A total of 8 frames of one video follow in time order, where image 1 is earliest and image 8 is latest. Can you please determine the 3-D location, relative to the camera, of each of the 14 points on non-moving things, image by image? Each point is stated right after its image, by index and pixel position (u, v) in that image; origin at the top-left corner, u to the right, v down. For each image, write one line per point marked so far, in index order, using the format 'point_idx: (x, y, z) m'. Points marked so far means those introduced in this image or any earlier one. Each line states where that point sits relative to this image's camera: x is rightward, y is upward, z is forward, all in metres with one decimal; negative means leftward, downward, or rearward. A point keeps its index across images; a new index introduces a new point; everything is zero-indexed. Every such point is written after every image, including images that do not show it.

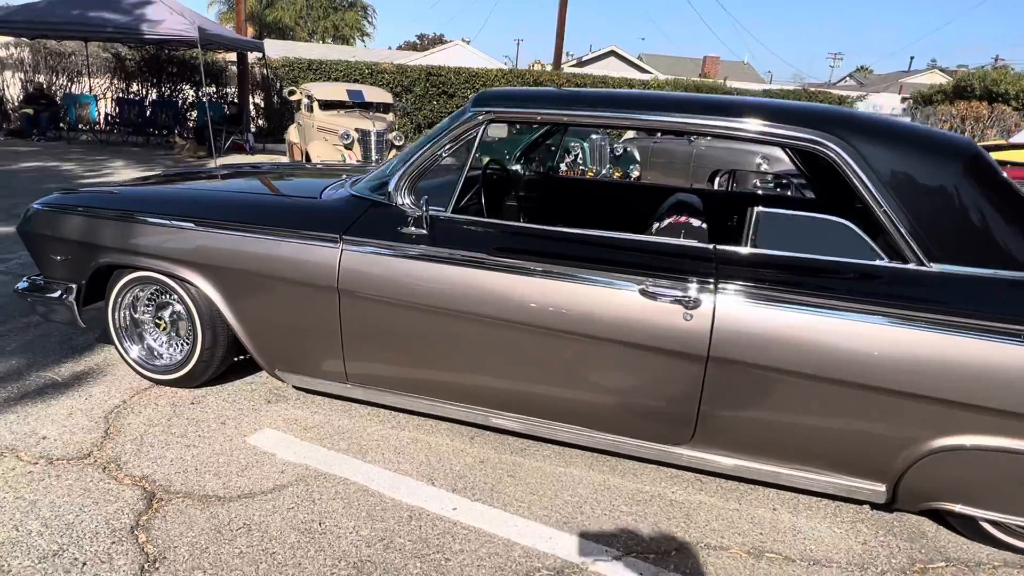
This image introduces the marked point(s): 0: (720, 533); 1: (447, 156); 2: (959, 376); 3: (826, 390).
0: (+0.7, -0.9, +2.3) m
1: (-0.3, +0.6, +2.8) m
2: (+1.4, -0.3, +2.1) m
3: (+1.1, -0.4, +2.3) m
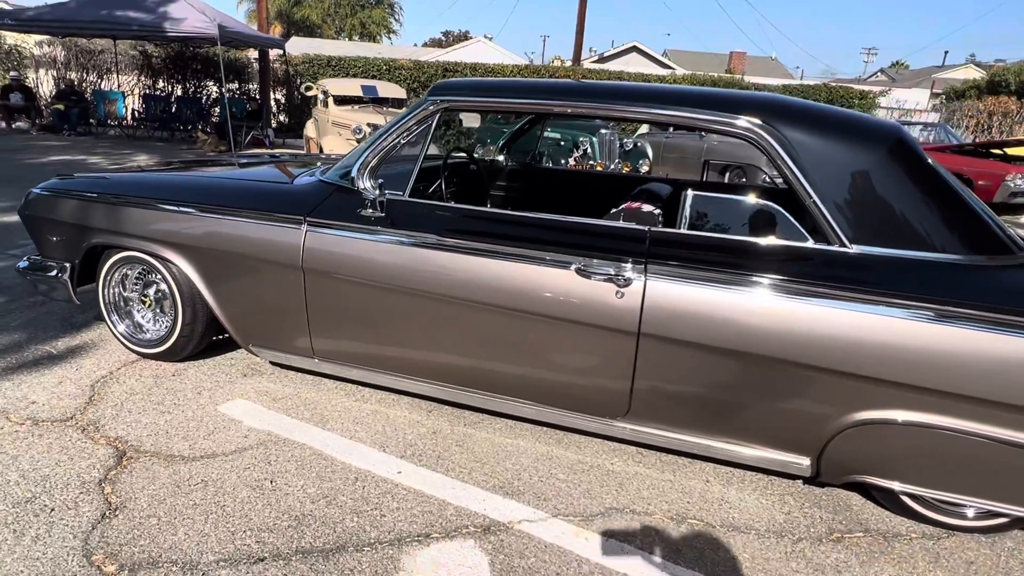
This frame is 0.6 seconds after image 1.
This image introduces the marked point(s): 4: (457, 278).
0: (+0.5, -0.8, +2.4) m
1: (-0.5, +0.7, +2.9) m
2: (+1.2, -0.2, +2.2) m
3: (+0.9, -0.3, +2.4) m
4: (-0.3, +0.1, +2.7) m
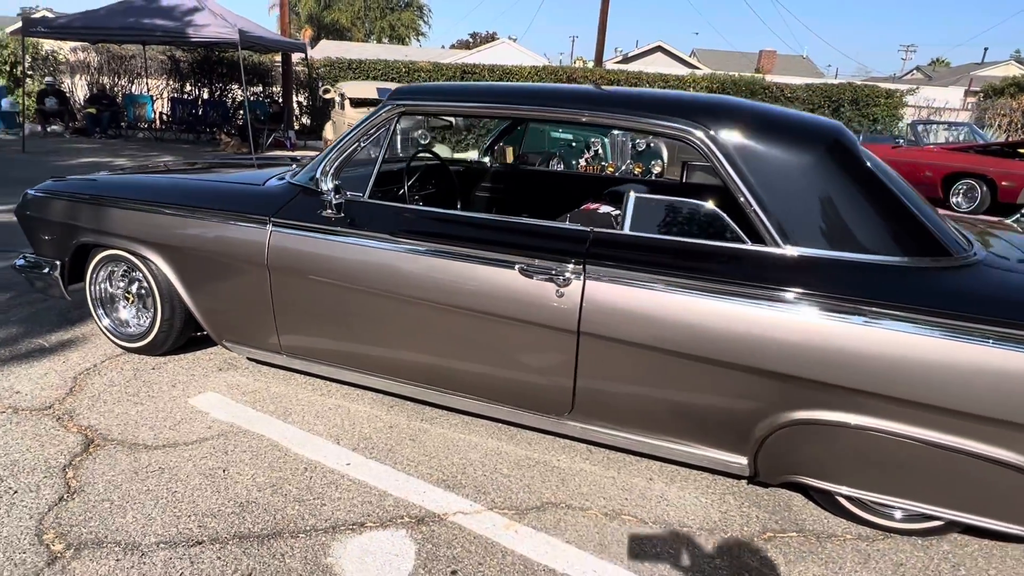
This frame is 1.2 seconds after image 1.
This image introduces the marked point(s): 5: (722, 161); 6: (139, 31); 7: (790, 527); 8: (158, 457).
0: (+0.3, -0.8, +2.4) m
1: (-0.7, +0.7, +3.0) m
2: (+1.0, -0.2, +2.2) m
3: (+0.6, -0.3, +2.4) m
4: (-0.5, +0.1, +2.8) m
5: (+0.8, +0.5, +2.4) m
6: (-7.7, +5.3, +13.0) m
7: (+1.0, -0.9, +2.3) m
8: (-1.4, -0.7, +2.5) m
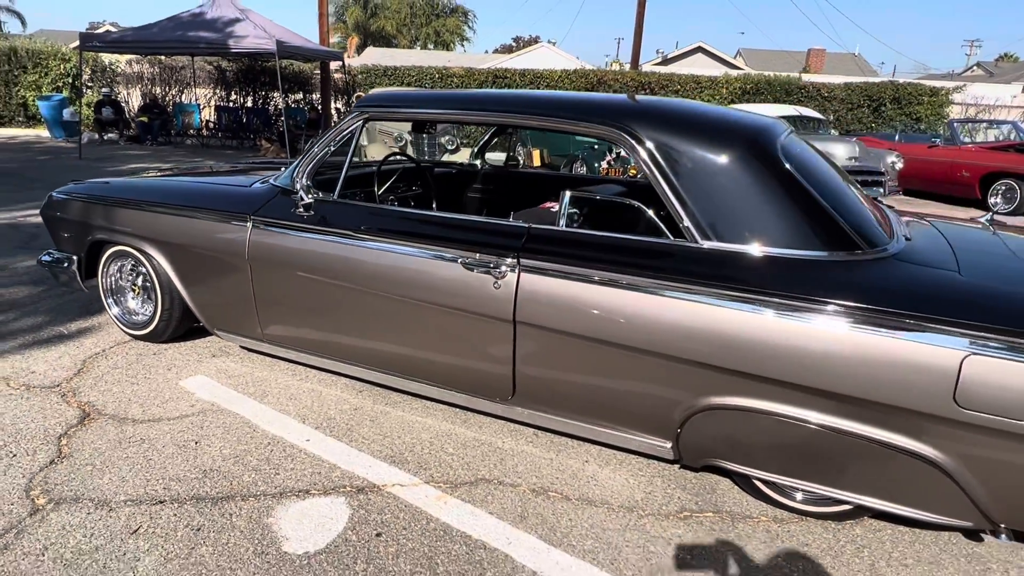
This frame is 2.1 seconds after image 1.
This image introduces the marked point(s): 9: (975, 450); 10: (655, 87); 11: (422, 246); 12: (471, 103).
0: (0.0, -0.8, +2.6) m
1: (-0.9, +0.7, +3.3) m
2: (+0.7, -0.2, +2.3) m
3: (+0.4, -0.3, +2.6) m
4: (-0.7, +0.1, +3.0) m
5: (+0.5, +0.5, +2.5) m
6: (-7.2, +5.3, +13.7) m
7: (+0.8, -0.8, +2.4) m
8: (-1.7, -0.6, +2.8) m
9: (+1.5, -0.5, +2.0) m
10: (+4.0, +5.6, +17.5) m
11: (-0.4, +0.2, +2.9) m
12: (-0.2, +0.9, +3.0) m
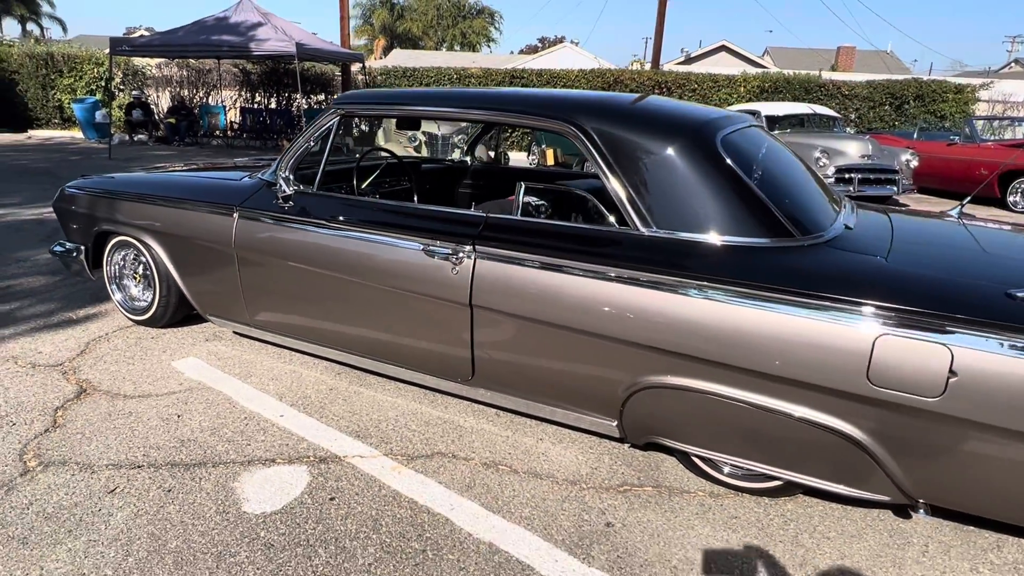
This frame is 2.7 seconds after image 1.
0: (-0.2, -0.7, +2.8) m
1: (-1.1, +0.8, +3.4) m
2: (+0.5, -0.1, +2.5) m
3: (+0.2, -0.2, +2.7) m
4: (-0.8, +0.2, +3.2) m
5: (+0.3, +0.6, +2.7) m
6: (-6.8, +5.4, +14.2) m
7: (+0.6, -0.8, +2.6) m
8: (-1.8, -0.6, +3.1) m
9: (+1.3, -0.5, +2.1) m
10: (+4.4, +5.6, +17.5) m
11: (-0.6, +0.3, +3.1) m
12: (-0.4, +0.9, +3.1) m
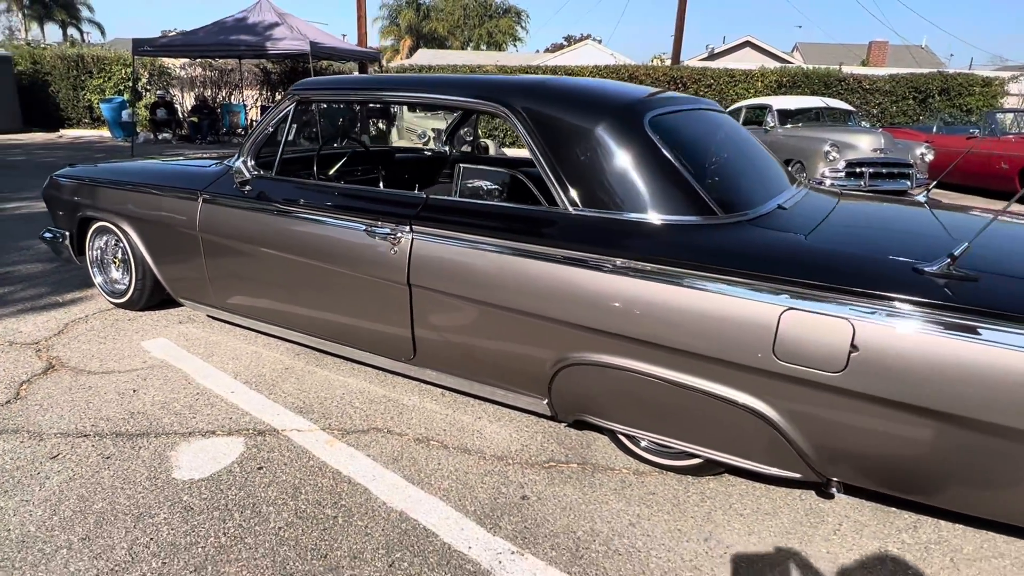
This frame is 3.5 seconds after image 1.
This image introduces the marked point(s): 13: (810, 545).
0: (-0.4, -0.6, +2.8) m
1: (-1.3, +0.9, +3.5) m
2: (+0.2, 0.0, +2.5) m
3: (-0.1, -0.1, +2.7) m
4: (-1.1, +0.3, +3.3) m
5: (+0.1, +0.7, +2.7) m
6: (-6.6, +5.5, +14.5) m
7: (+0.3, -0.7, +2.6) m
8: (-2.1, -0.5, +3.2) m
9: (+0.9, -0.4, +2.1) m
10: (+4.8, +5.6, +17.3) m
11: (-0.9, +0.4, +3.1) m
12: (-0.6, +1.0, +3.2) m
13: (+1.0, -0.9, +2.1) m
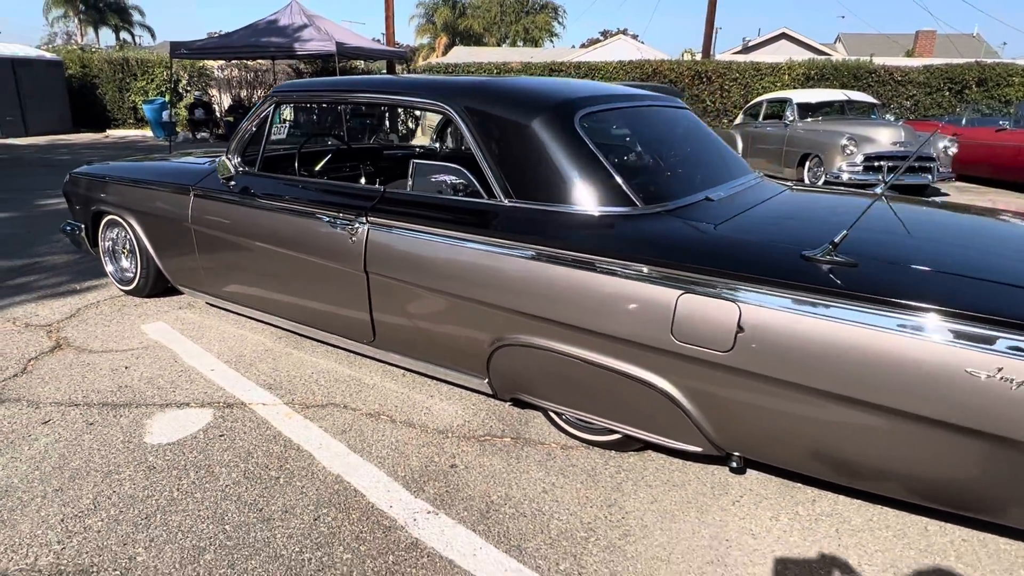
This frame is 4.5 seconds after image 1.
0: (-0.7, -0.5, +3.0) m
1: (-1.5, +0.9, +3.8) m
2: (0.0, 0.0, +2.7) m
3: (-0.3, -0.1, +2.9) m
4: (-1.3, +0.3, +3.6) m
5: (-0.2, +0.7, +2.9) m
6: (-6.1, +5.7, +15.1) m
7: (0.0, -0.6, +2.8) m
8: (-2.3, -0.4, +3.5) m
9: (+0.7, -0.3, +2.3) m
10: (+5.5, +5.8, +17.2) m
11: (-1.1, +0.4, +3.4) m
12: (-0.8, +1.1, +3.4) m
13: (+0.7, -0.8, +2.3) m
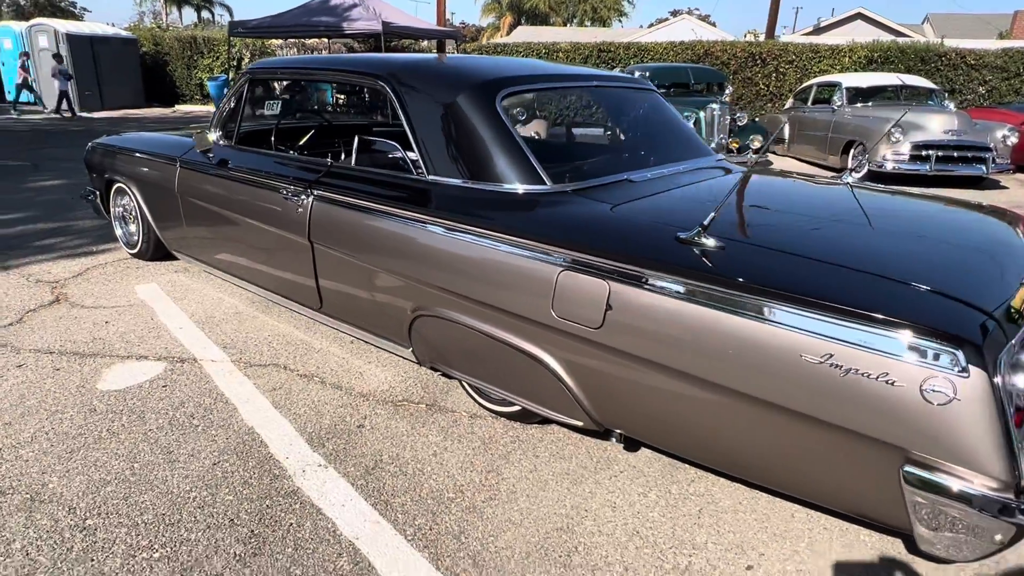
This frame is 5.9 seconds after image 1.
0: (-1.0, -0.4, +3.2) m
1: (-1.7, +1.2, +4.0) m
2: (-0.4, +0.1, +2.8) m
3: (-0.7, +0.1, +3.1) m
4: (-1.6, +0.5, +3.8) m
5: (-0.5, +0.9, +3.0) m
6: (-5.0, +6.4, +15.5) m
7: (-0.4, -0.5, +2.9) m
8: (-2.6, -0.1, +3.9) m
9: (+0.2, -0.2, +2.3) m
10: (+6.7, +6.0, +16.5) m
11: (-1.4, +0.6, +3.6) m
12: (-1.1, +1.3, +3.6) m
13: (+0.3, -0.7, +2.3) m
